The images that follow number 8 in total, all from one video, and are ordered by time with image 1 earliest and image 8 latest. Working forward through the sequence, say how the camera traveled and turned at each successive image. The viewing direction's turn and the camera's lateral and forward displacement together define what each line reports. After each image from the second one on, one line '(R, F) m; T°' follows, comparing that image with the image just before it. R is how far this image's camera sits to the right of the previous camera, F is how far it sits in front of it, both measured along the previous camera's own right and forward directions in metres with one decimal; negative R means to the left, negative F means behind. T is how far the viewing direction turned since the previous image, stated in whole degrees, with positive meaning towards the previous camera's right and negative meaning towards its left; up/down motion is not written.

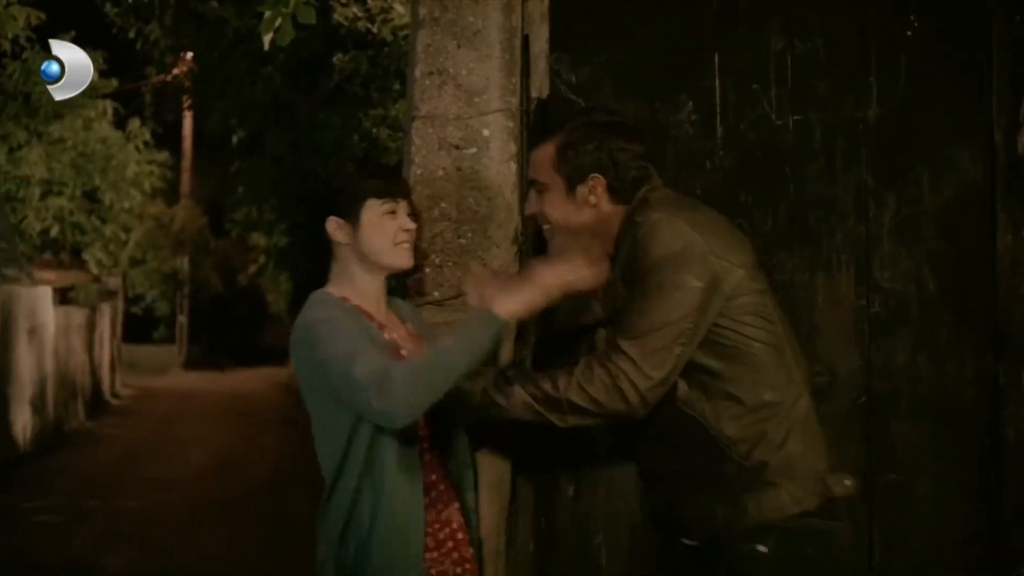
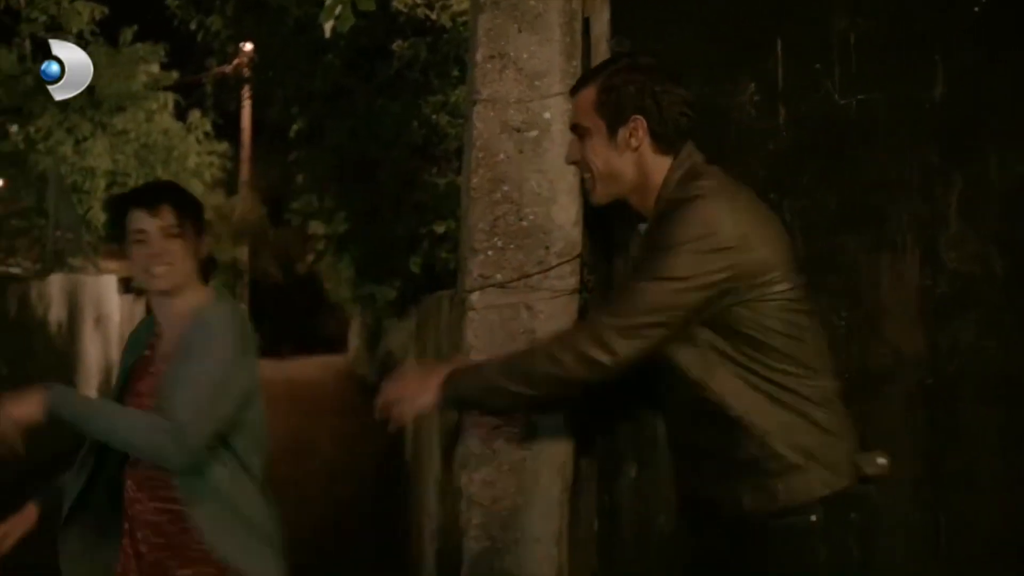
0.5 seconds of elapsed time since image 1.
(0.0, 0.0) m; -3°
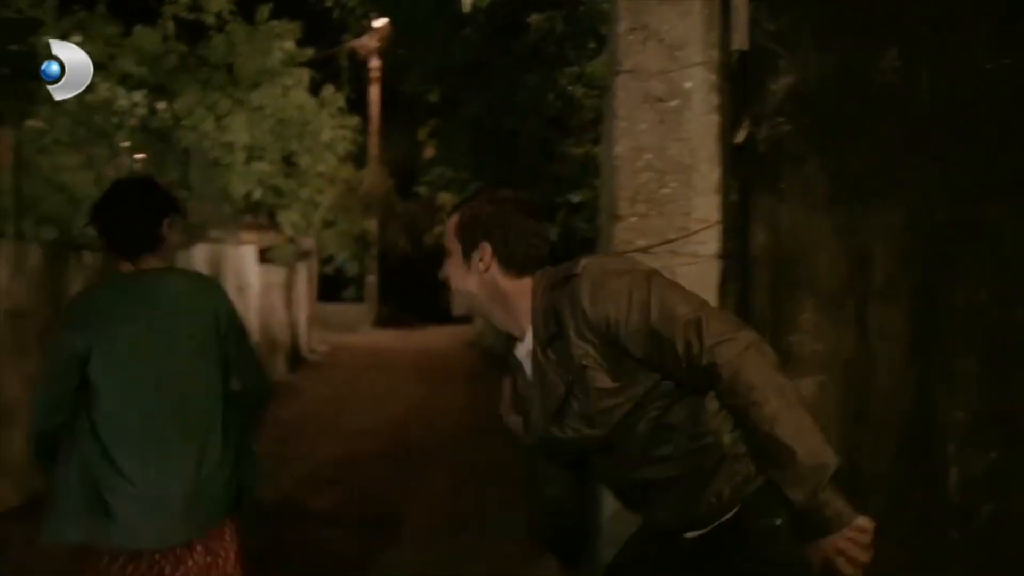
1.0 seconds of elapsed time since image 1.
(0.0, -0.1) m; -6°
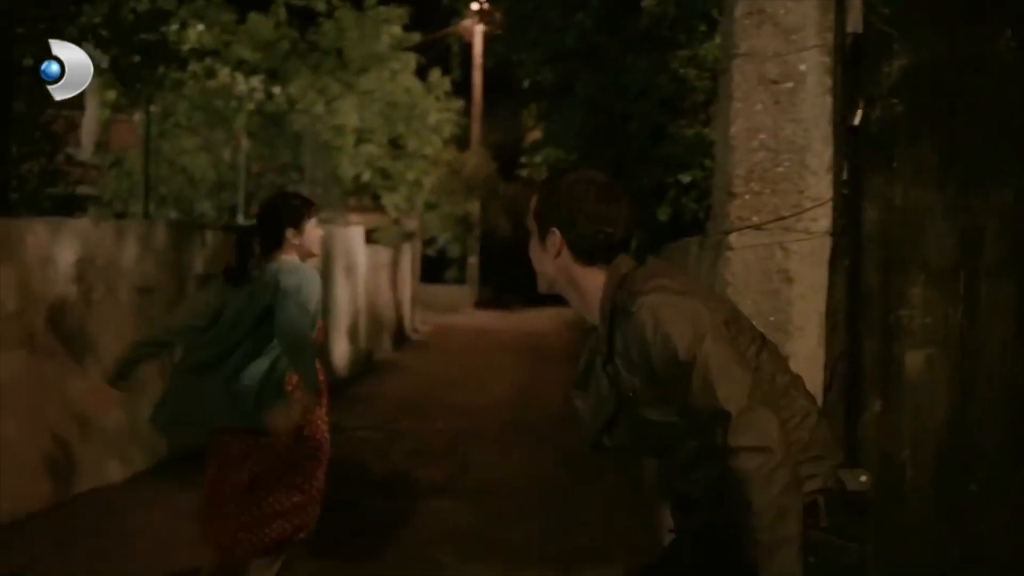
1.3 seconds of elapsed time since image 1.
(0.0, -0.2) m; -5°
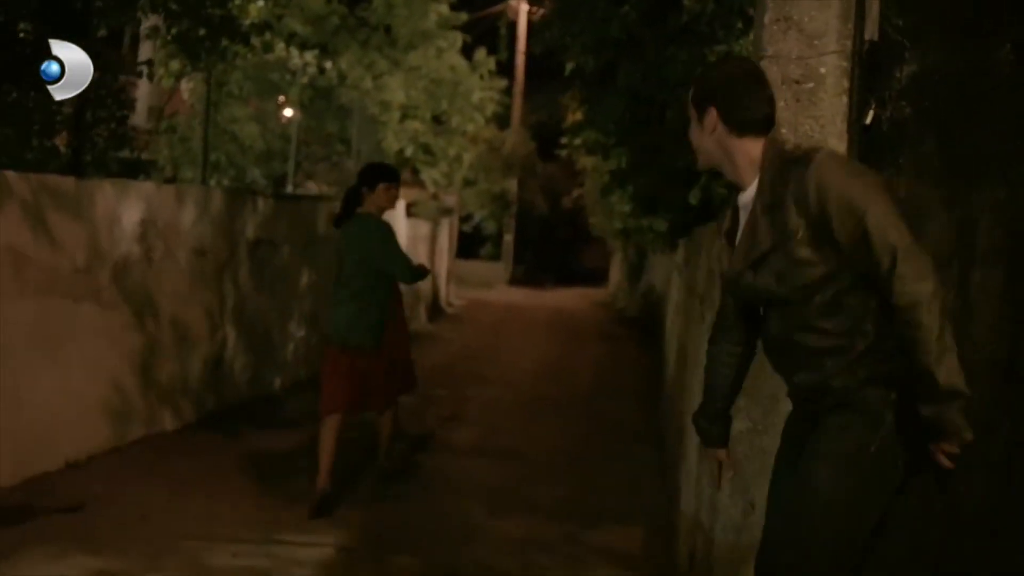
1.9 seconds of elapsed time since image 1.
(0.0, -0.4) m; -2°
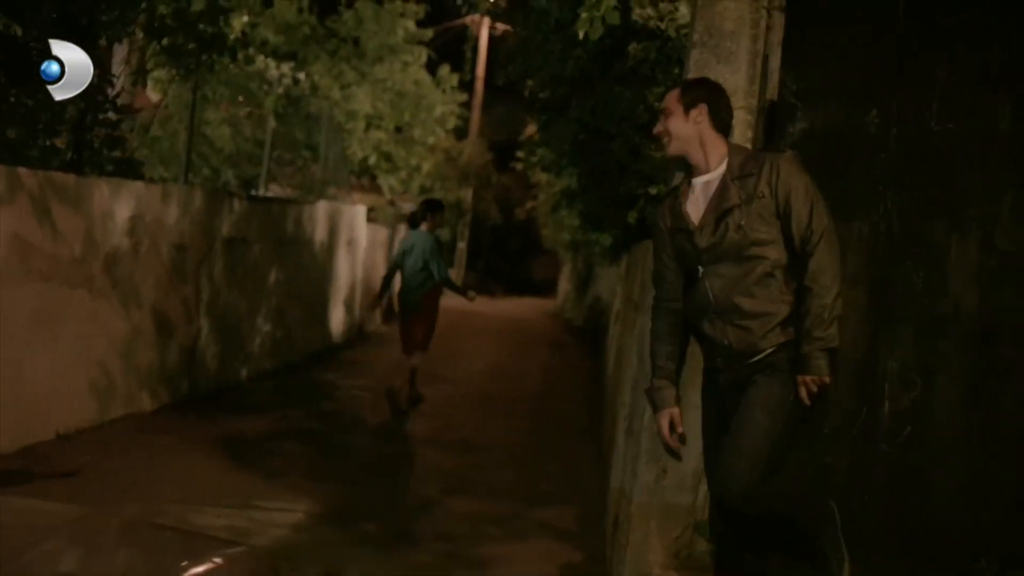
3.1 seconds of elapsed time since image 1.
(0.0, -0.8) m; +2°
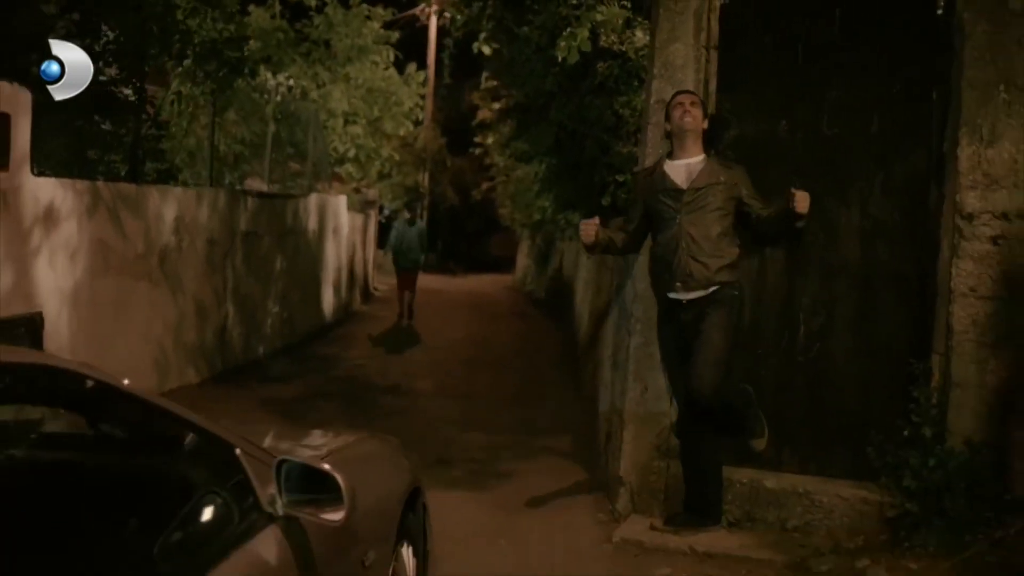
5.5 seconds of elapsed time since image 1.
(-0.3, -1.6) m; +2°
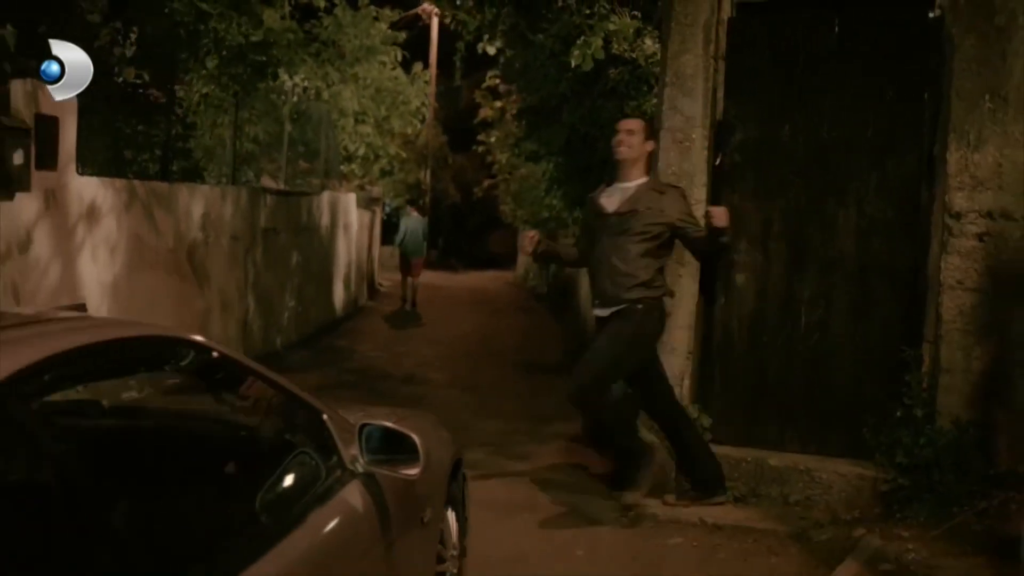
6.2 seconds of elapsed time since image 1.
(-0.1, -0.4) m; 0°
